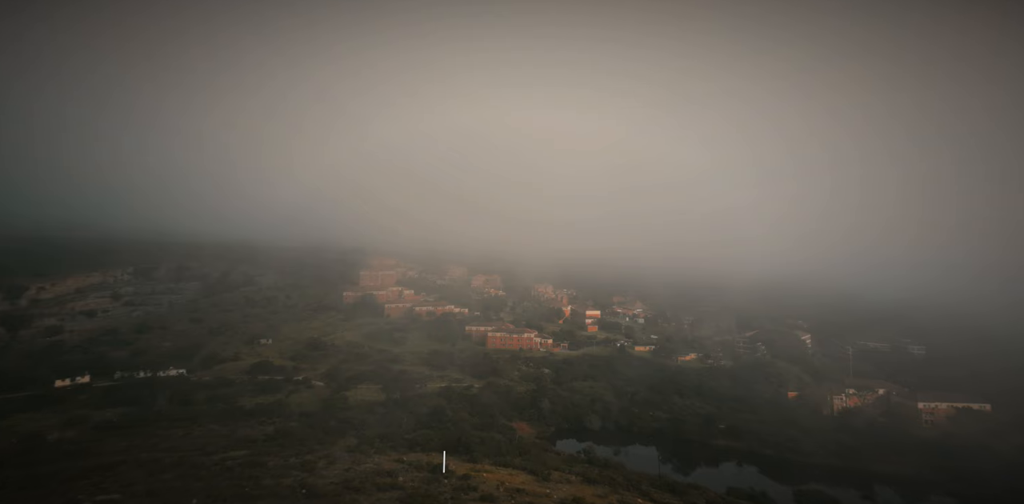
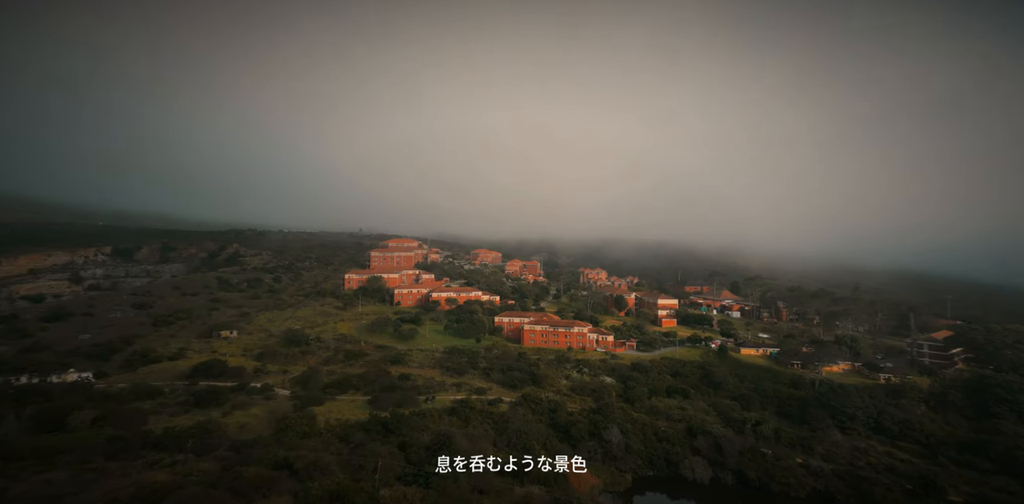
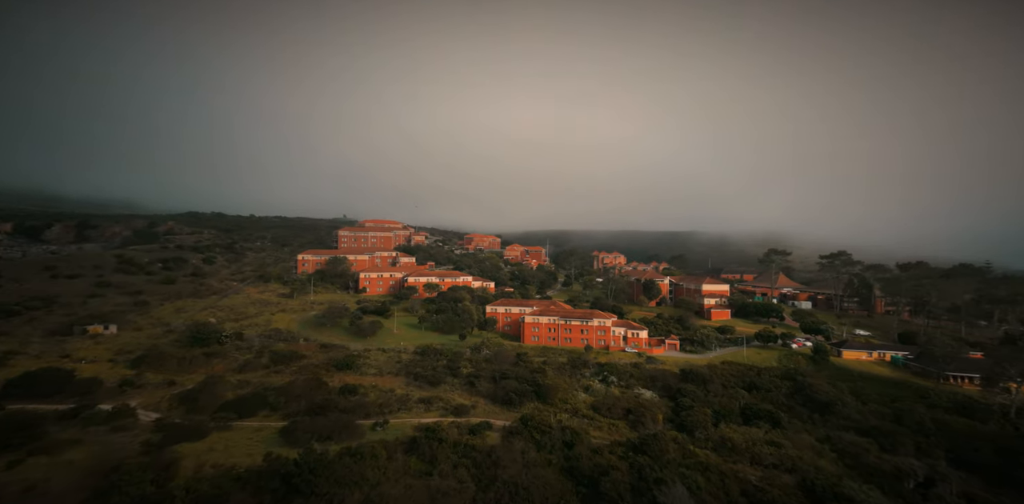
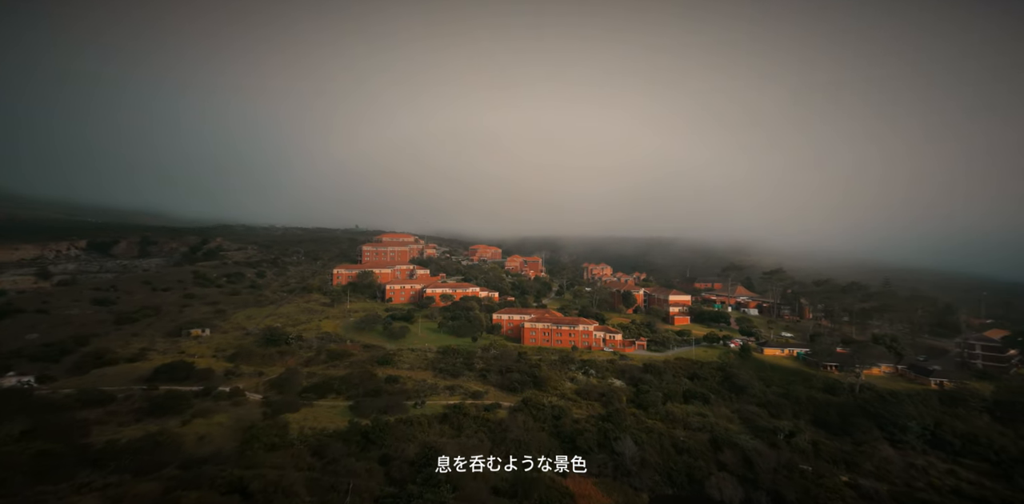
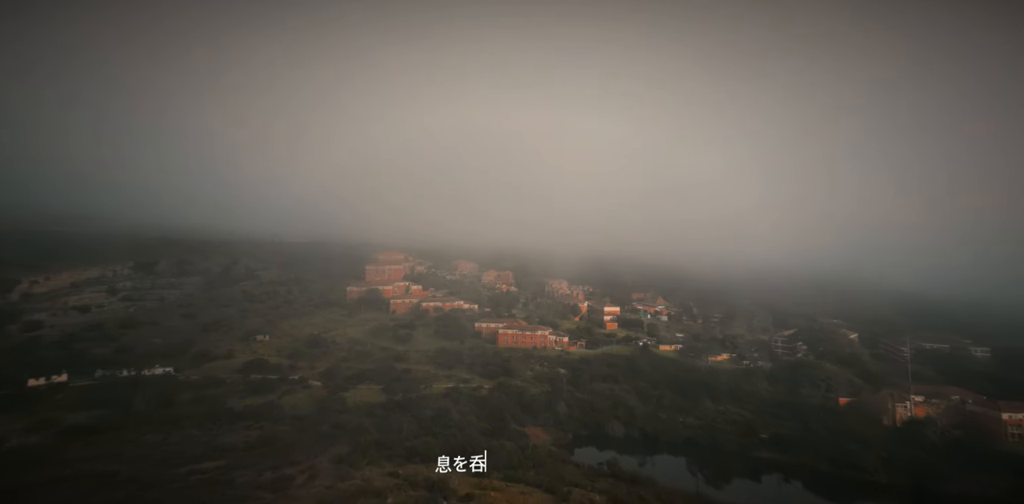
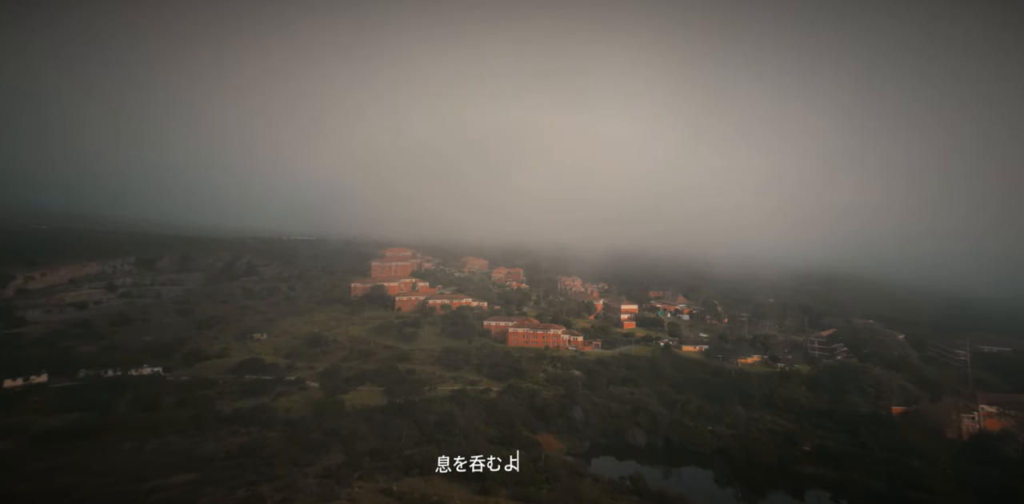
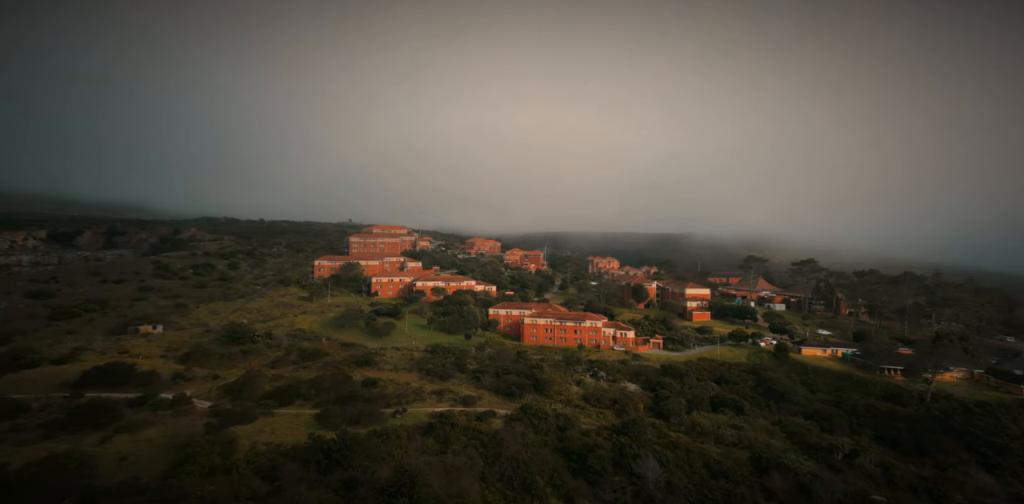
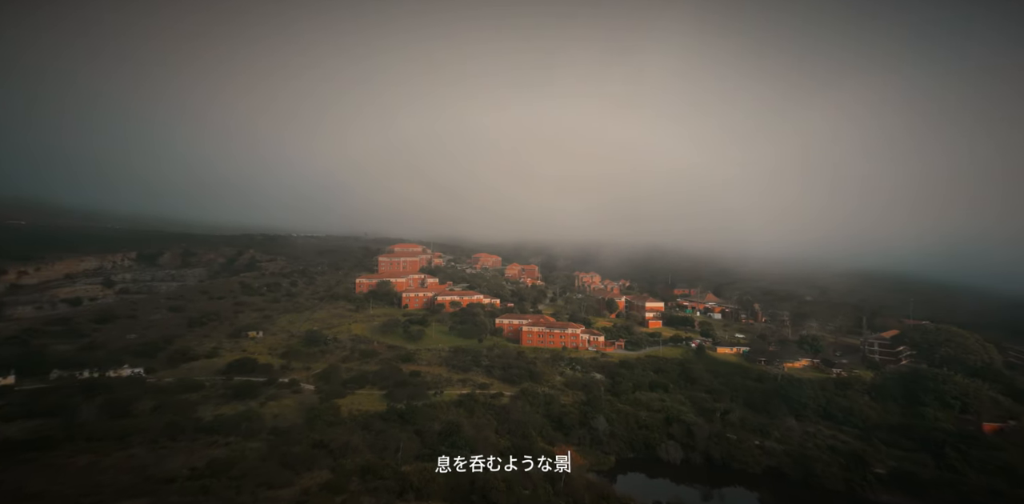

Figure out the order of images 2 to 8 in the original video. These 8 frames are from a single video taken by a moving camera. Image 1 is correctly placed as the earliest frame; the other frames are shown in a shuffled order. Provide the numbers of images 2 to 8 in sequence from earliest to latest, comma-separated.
5, 6, 8, 2, 4, 7, 3
